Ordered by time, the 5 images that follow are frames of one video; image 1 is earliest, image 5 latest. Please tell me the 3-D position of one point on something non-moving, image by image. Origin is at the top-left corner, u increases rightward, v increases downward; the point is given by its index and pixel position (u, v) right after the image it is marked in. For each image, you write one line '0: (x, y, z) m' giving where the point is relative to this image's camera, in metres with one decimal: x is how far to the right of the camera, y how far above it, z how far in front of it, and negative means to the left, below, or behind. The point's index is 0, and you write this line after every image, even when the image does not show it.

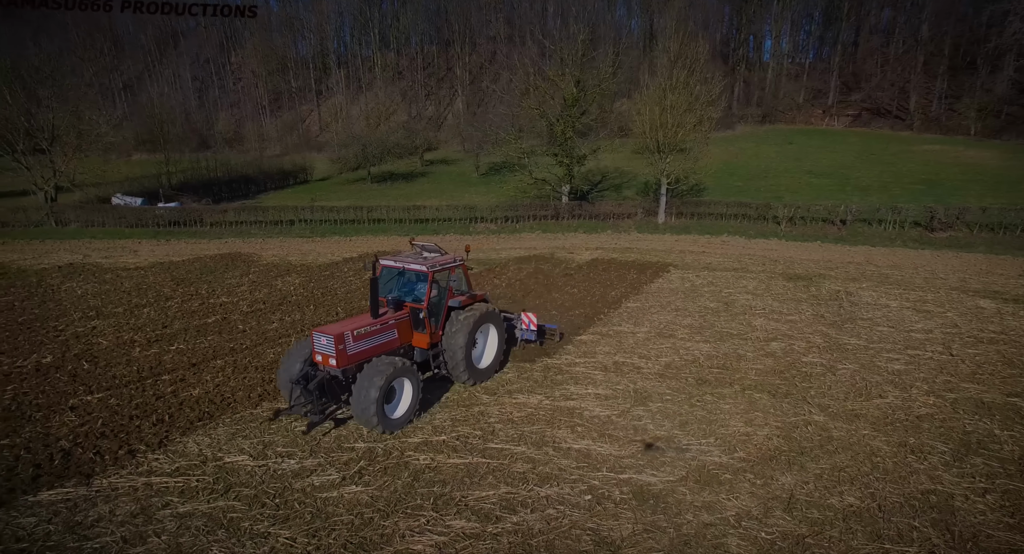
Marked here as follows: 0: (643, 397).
0: (+1.8, -1.7, +8.0) m
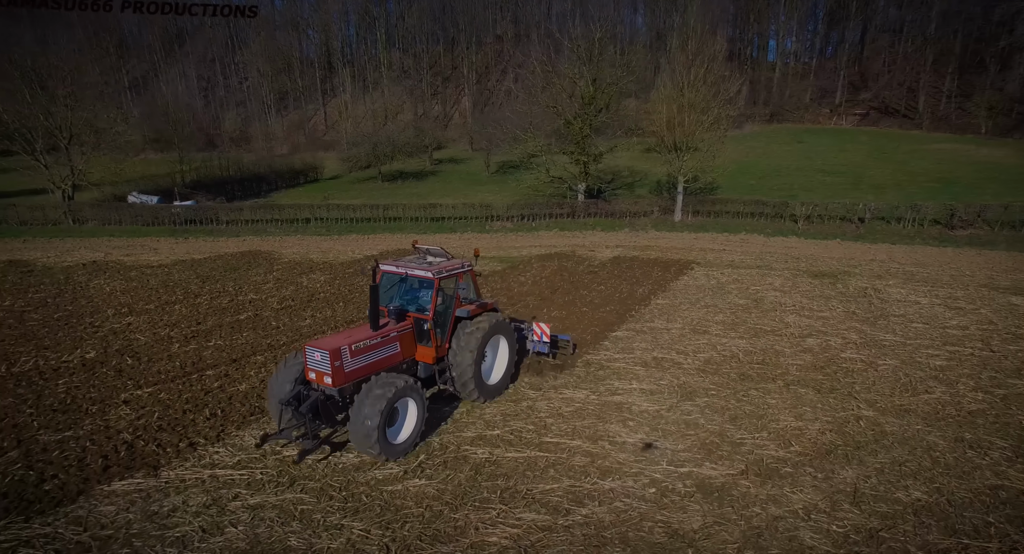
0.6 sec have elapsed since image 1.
0: (+2.4, -1.6, +8.0) m
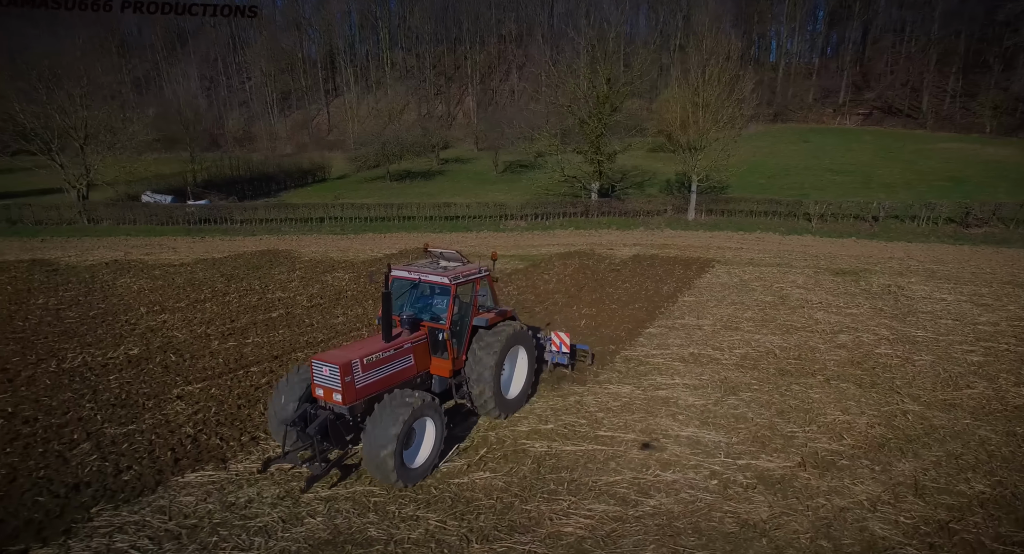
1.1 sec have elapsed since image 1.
0: (+3.1, -1.5, +8.1) m
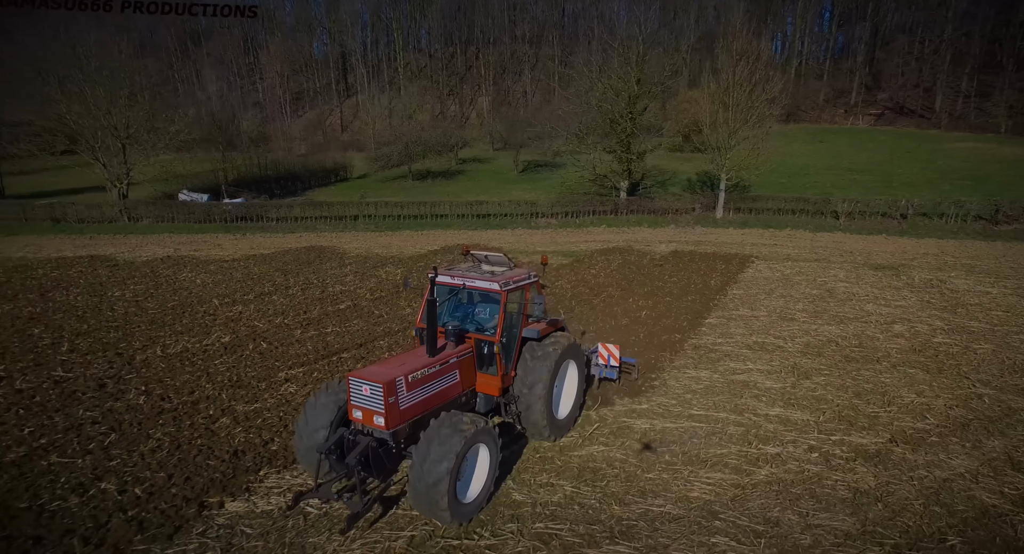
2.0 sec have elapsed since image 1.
0: (+4.3, -1.4, +8.5) m
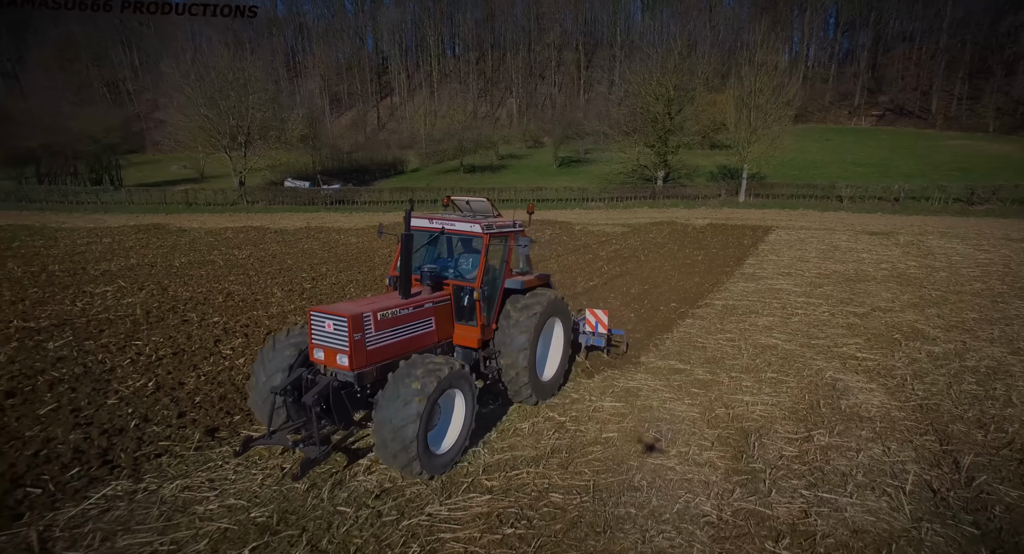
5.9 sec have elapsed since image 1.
0: (+6.7, -0.2, +12.7) m
